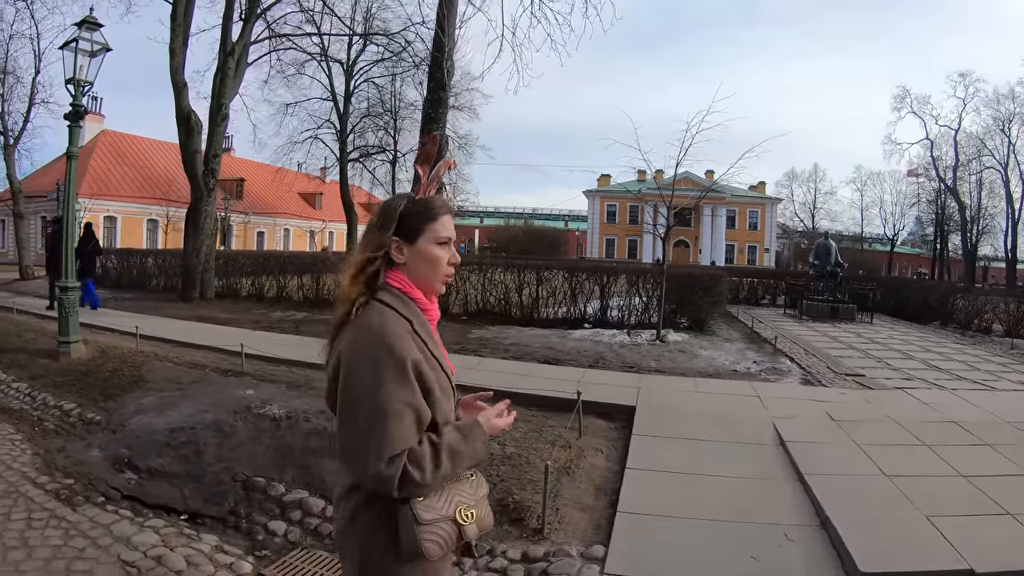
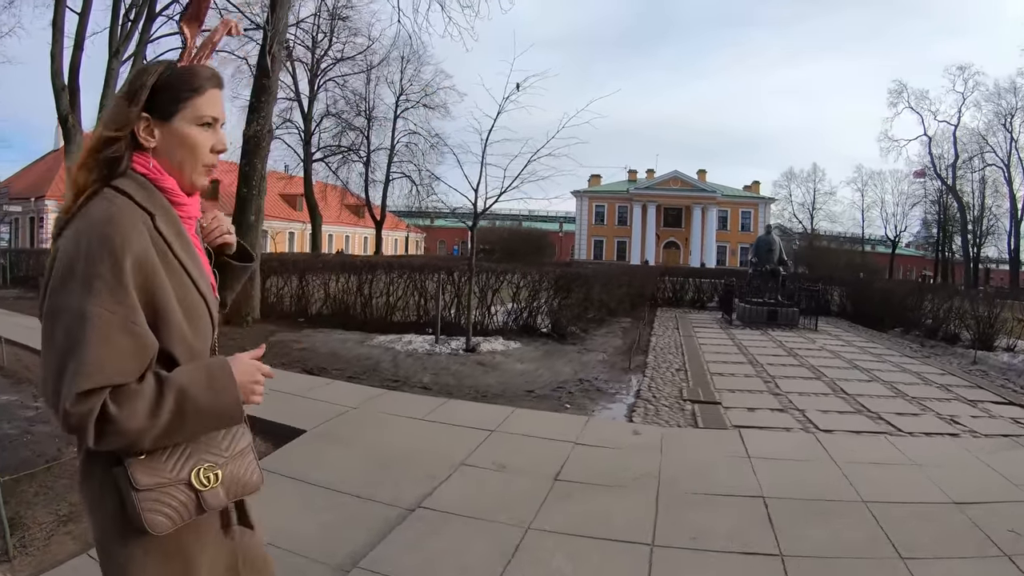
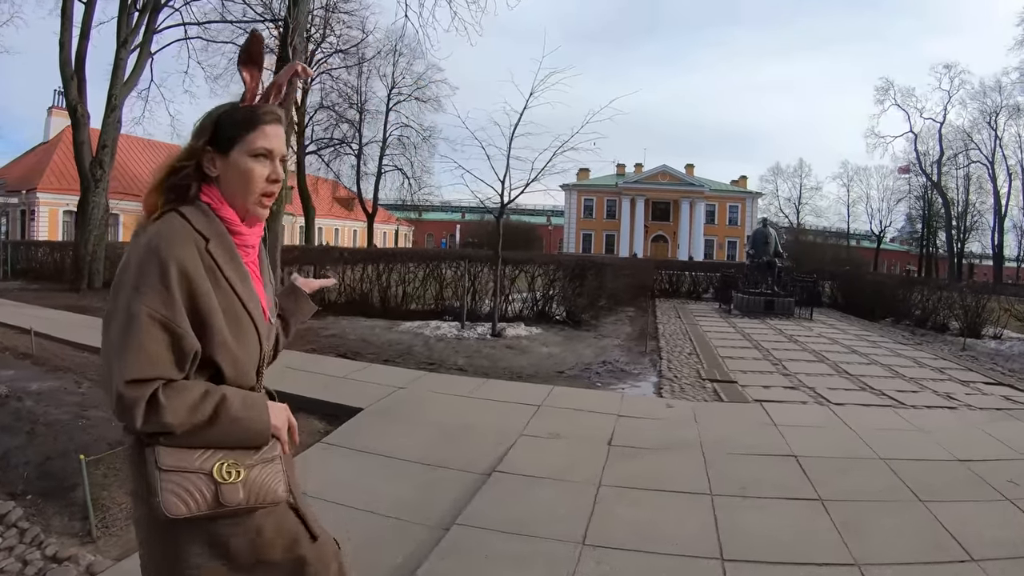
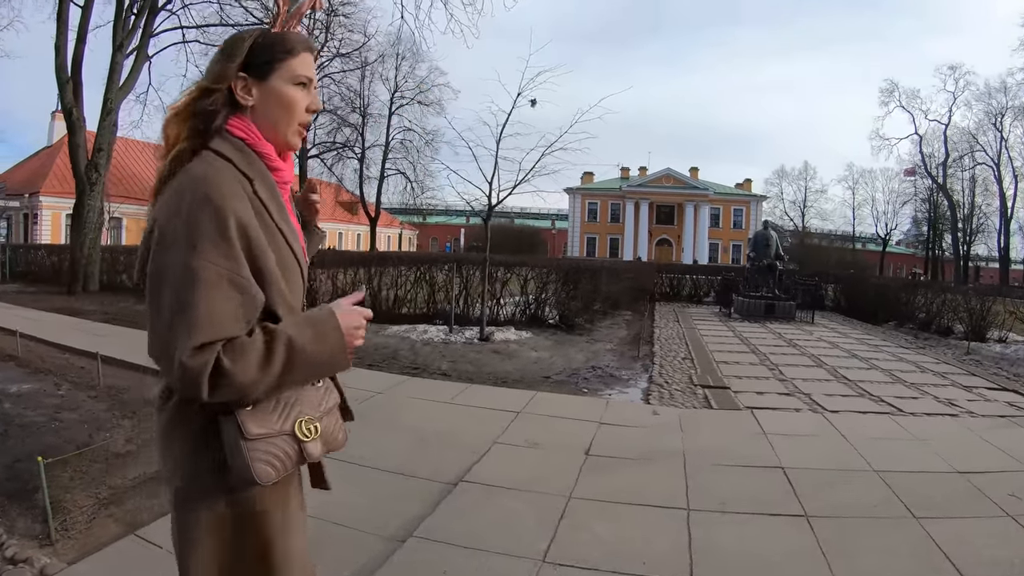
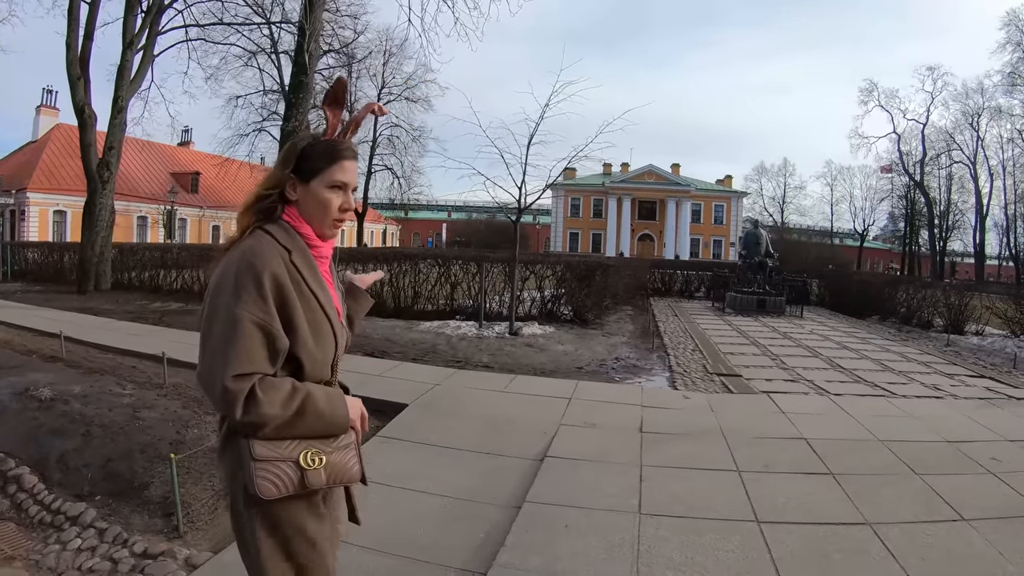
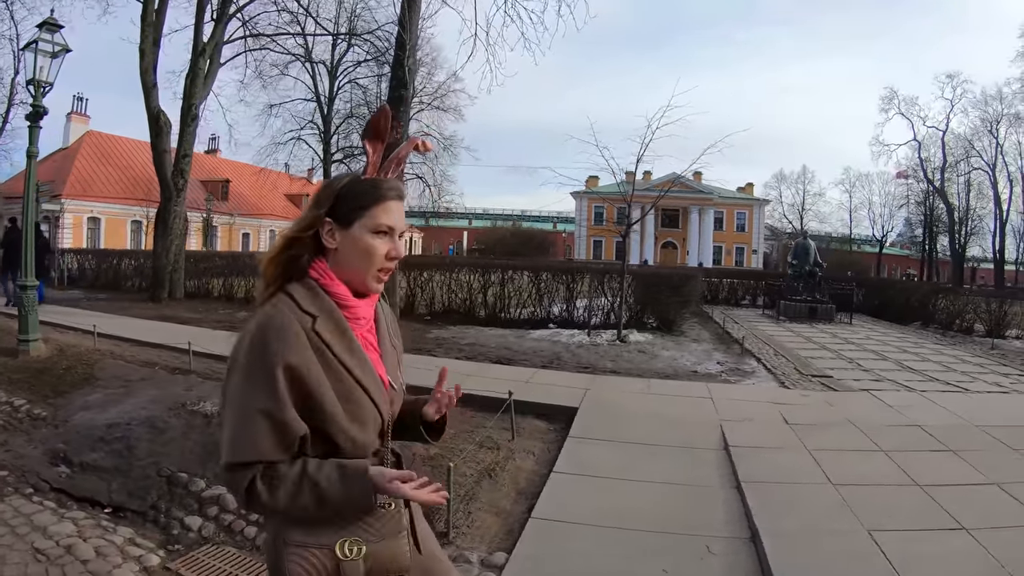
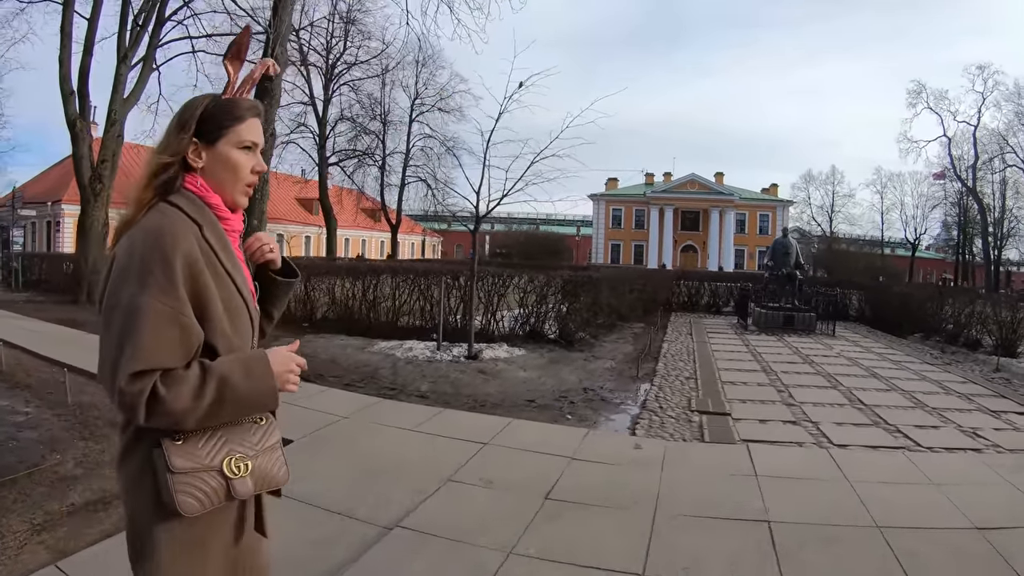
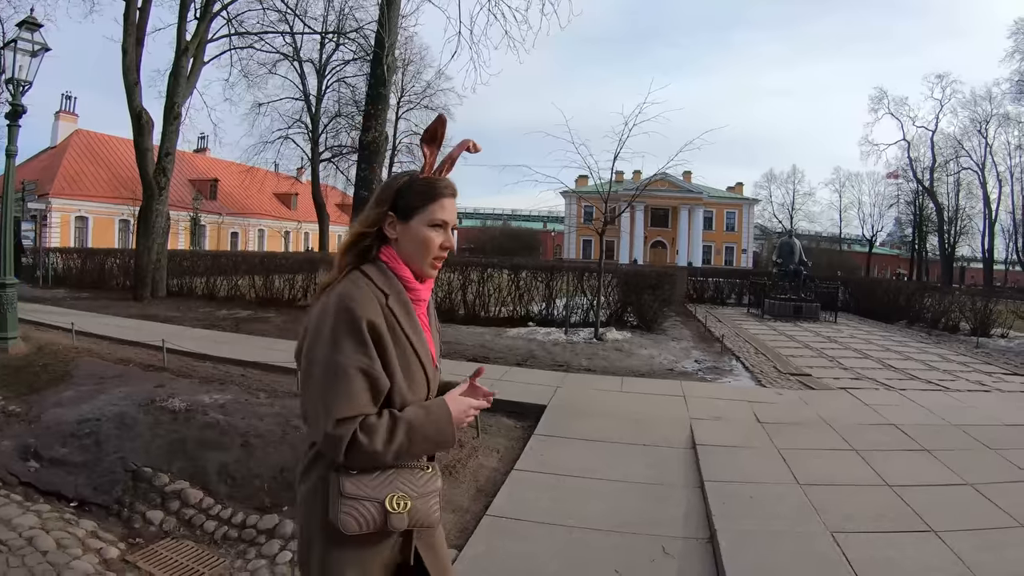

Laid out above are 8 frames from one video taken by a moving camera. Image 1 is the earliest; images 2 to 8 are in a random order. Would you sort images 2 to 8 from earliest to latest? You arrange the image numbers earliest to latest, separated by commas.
6, 8, 5, 3, 4, 2, 7
